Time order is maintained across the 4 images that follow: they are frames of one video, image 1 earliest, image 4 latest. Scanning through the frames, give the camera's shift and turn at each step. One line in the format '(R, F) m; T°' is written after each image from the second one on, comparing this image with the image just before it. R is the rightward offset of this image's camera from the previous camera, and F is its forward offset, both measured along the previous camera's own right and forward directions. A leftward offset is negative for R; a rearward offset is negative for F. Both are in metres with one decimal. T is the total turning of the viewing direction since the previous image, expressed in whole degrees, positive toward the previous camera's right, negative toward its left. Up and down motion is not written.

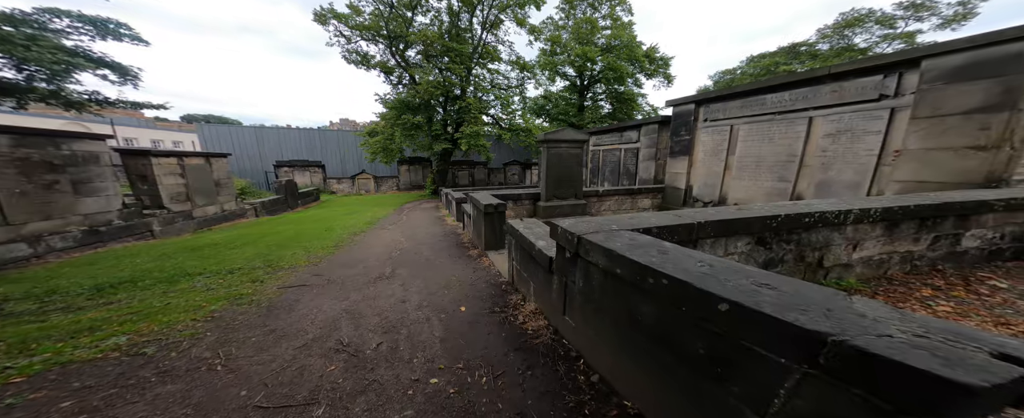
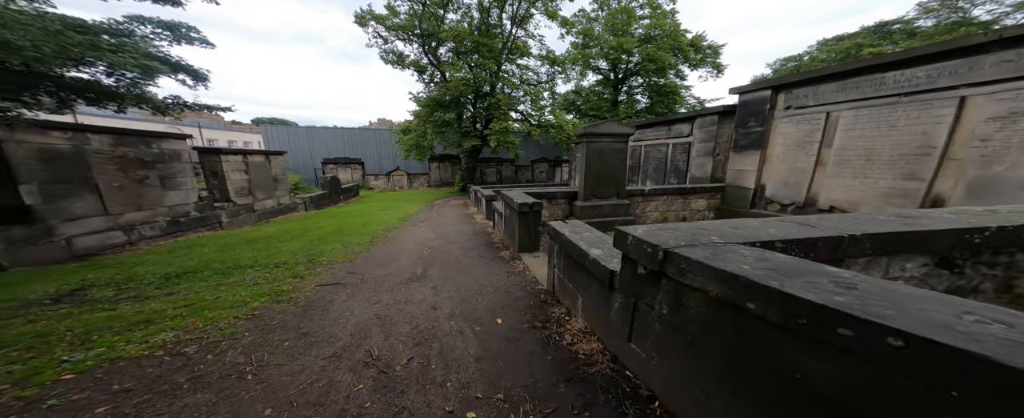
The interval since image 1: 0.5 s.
(-0.1, +0.2) m; -6°
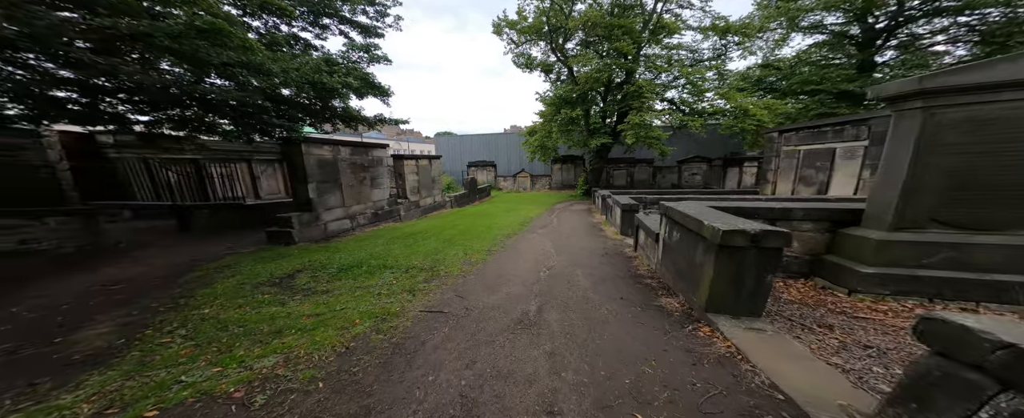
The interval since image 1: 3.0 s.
(-0.3, +0.9) m; -25°
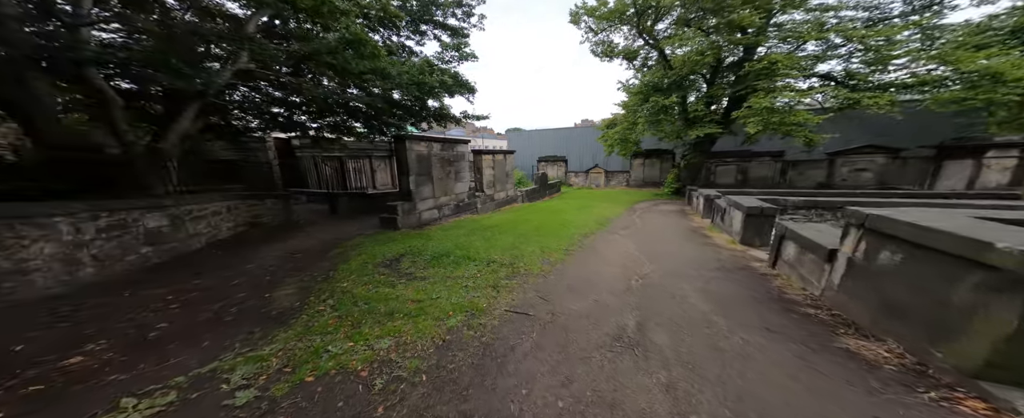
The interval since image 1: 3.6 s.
(-0.4, +0.2) m; -12°
